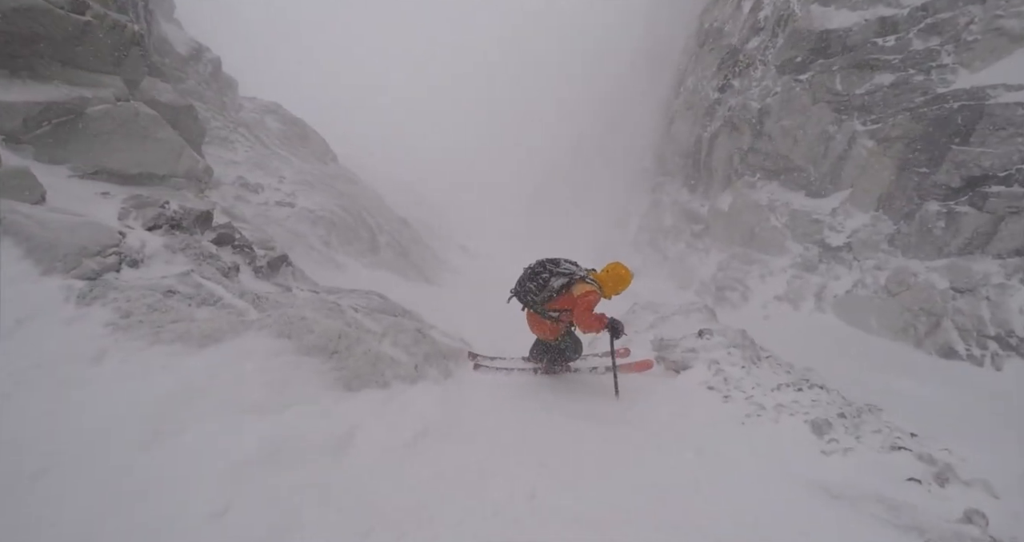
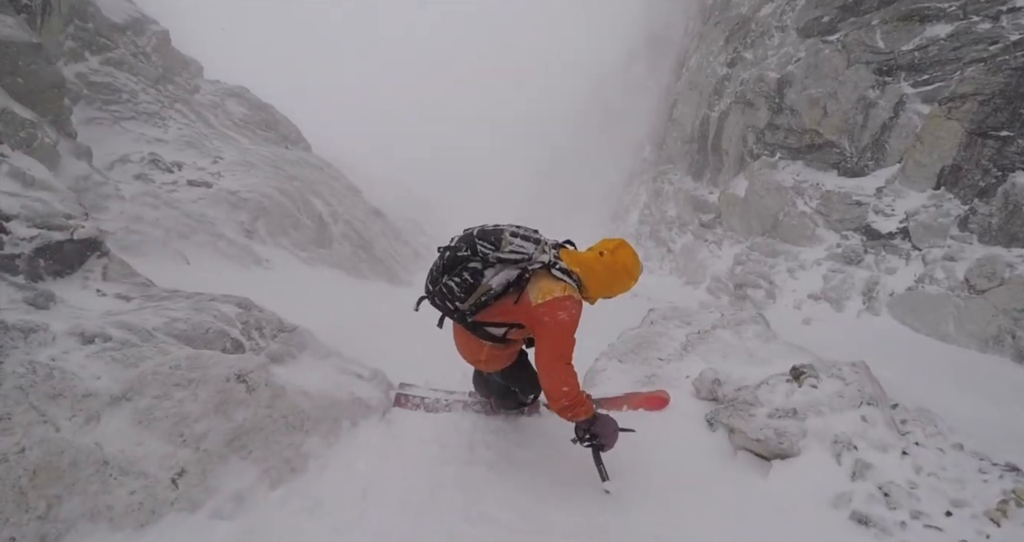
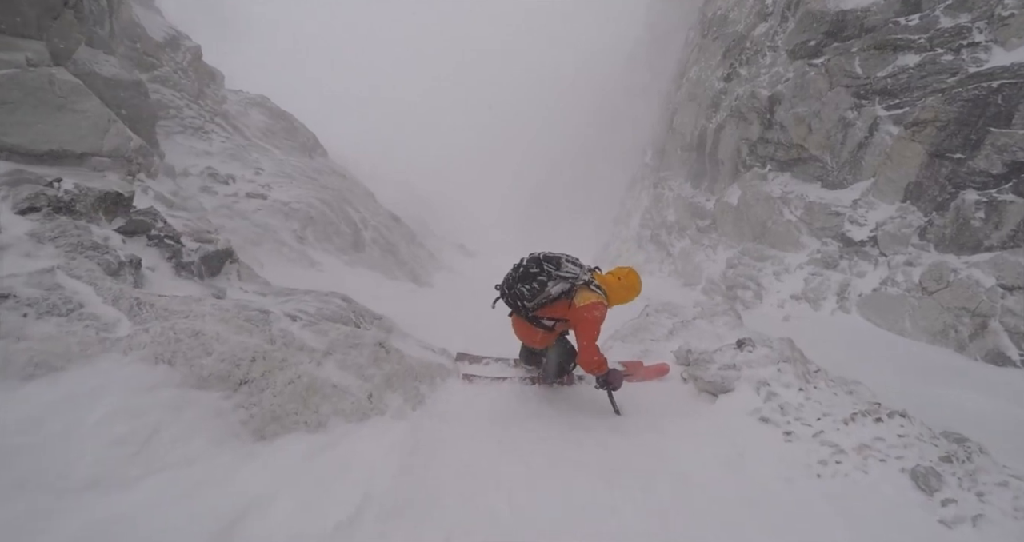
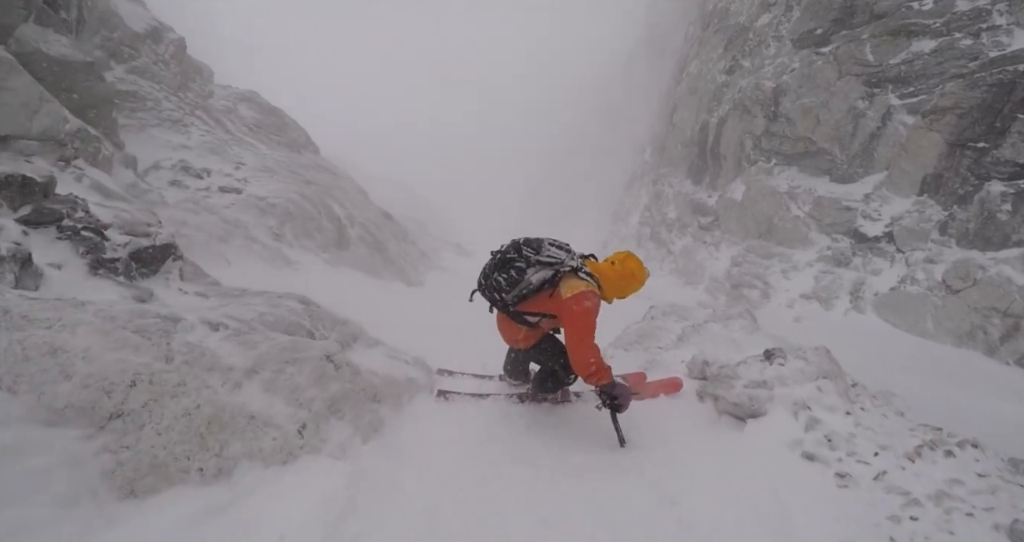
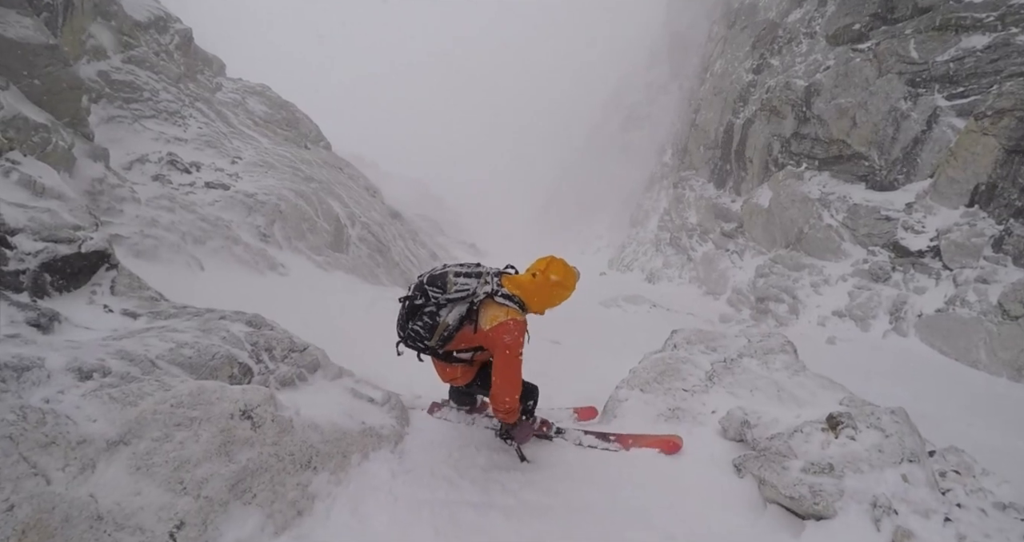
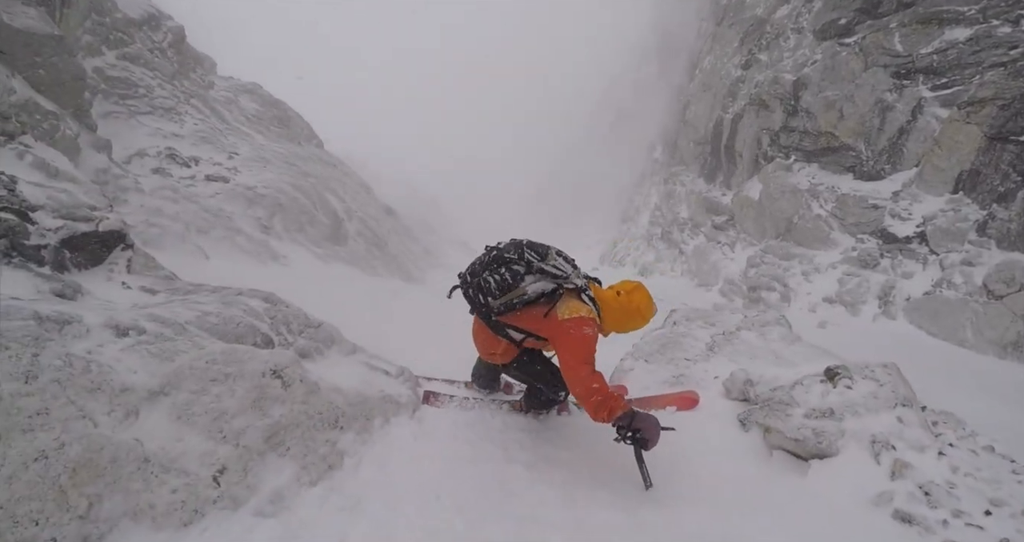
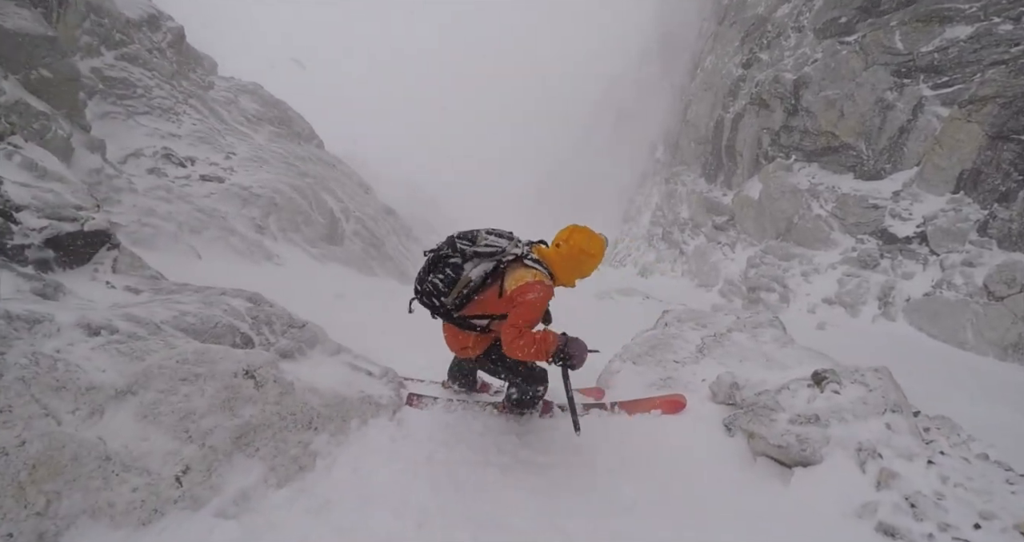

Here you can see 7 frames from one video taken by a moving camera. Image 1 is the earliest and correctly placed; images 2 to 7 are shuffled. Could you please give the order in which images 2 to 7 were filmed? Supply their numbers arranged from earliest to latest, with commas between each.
3, 4, 2, 6, 7, 5
